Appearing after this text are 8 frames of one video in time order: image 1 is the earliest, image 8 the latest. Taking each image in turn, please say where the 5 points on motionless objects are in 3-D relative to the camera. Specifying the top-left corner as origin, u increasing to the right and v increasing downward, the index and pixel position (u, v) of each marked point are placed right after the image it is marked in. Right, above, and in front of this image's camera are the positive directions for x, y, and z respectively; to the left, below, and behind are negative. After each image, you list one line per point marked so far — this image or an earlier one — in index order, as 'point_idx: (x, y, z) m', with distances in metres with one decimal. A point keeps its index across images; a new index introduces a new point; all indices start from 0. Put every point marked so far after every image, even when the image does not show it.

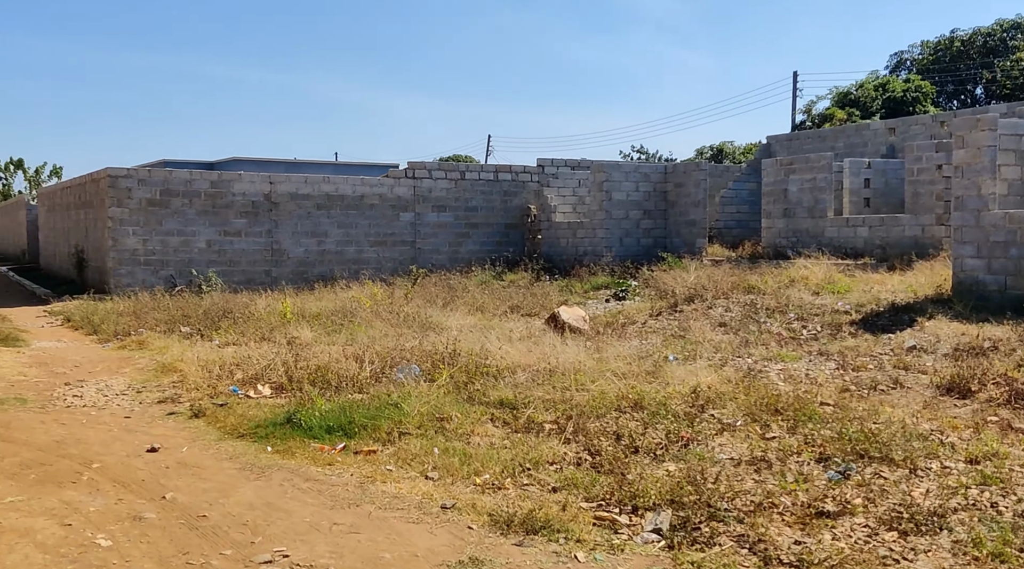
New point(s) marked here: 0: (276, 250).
0: (-4.0, +0.6, +14.9) m
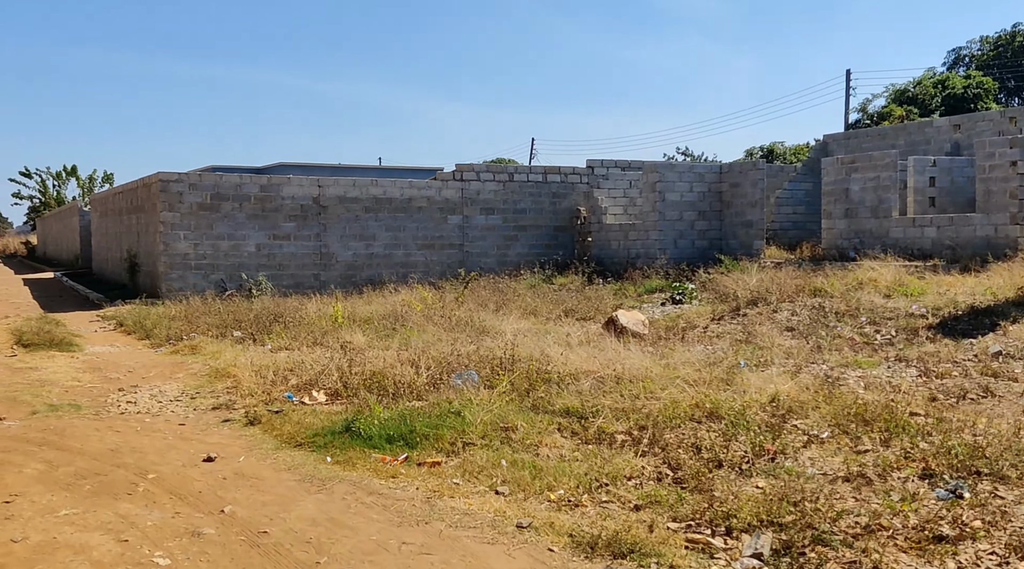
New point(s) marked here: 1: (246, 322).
0: (-3.2, +0.5, +14.8) m
1: (-3.1, -0.4, +10.2) m
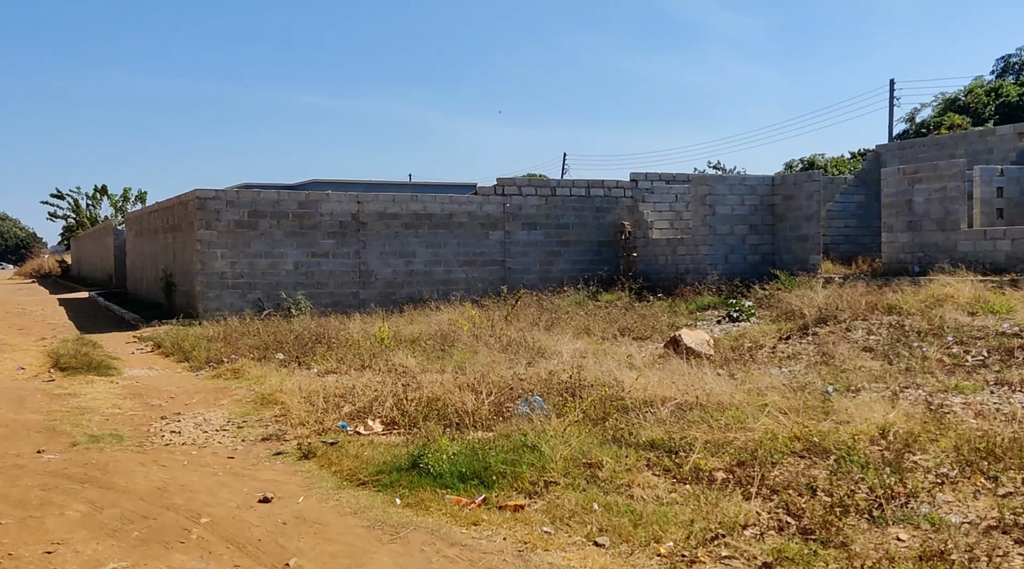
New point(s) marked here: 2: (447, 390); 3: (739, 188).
0: (-2.5, +0.2, +14.5) m
1: (-2.5, -0.7, +9.9) m
2: (-0.5, -0.8, +6.2) m
3: (+3.4, +1.5, +13.2) m
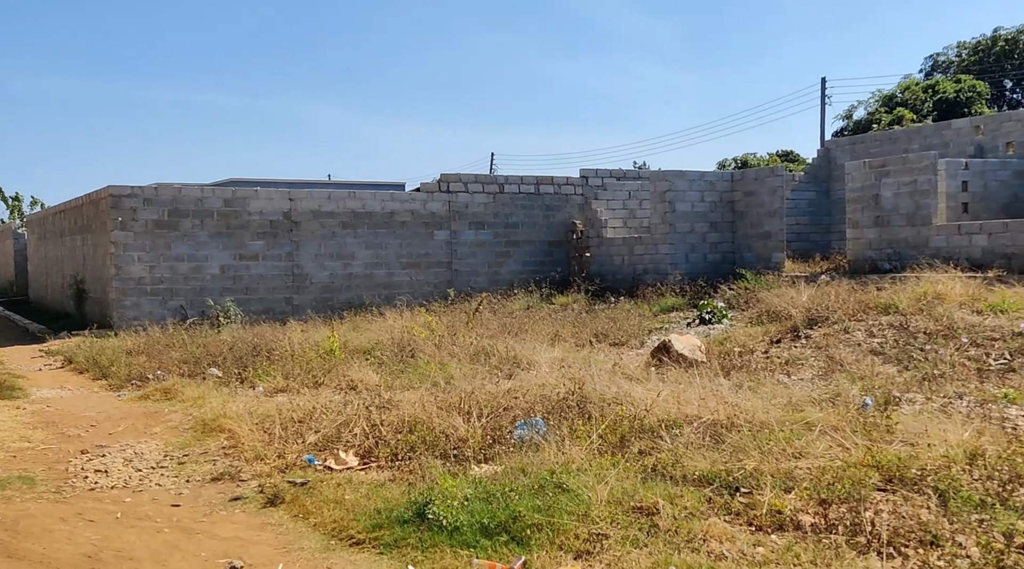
0: (-3.3, +0.2, +13.4) m
1: (-2.9, -0.7, +8.8) m
2: (-0.5, -0.8, +5.4) m
3: (+2.7, +1.5, +12.6) m
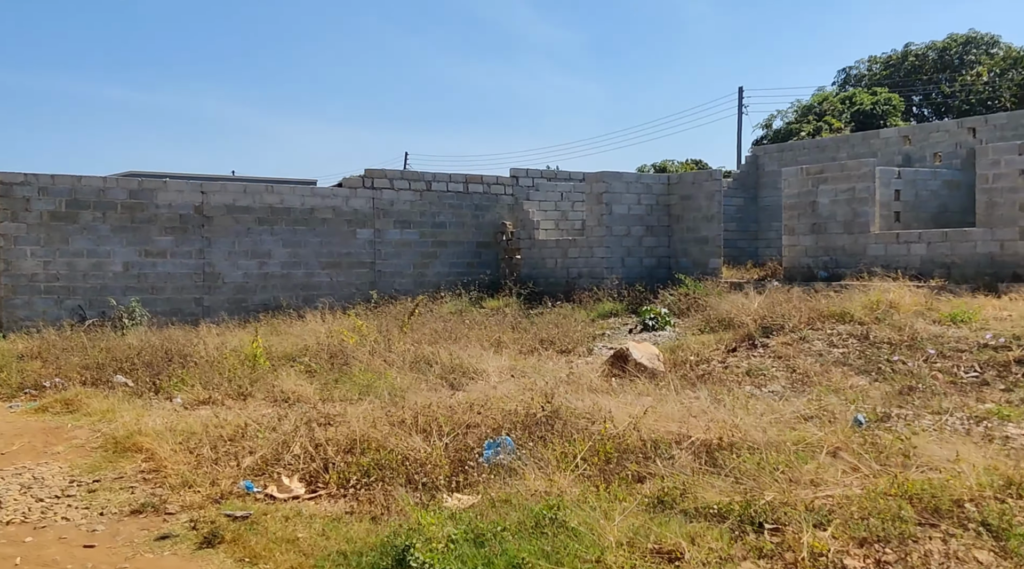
0: (-4.3, +0.2, +12.5) m
1: (-3.5, -0.7, +7.9) m
2: (-0.7, -0.8, +4.8) m
3: (+1.7, +1.4, +12.3) m
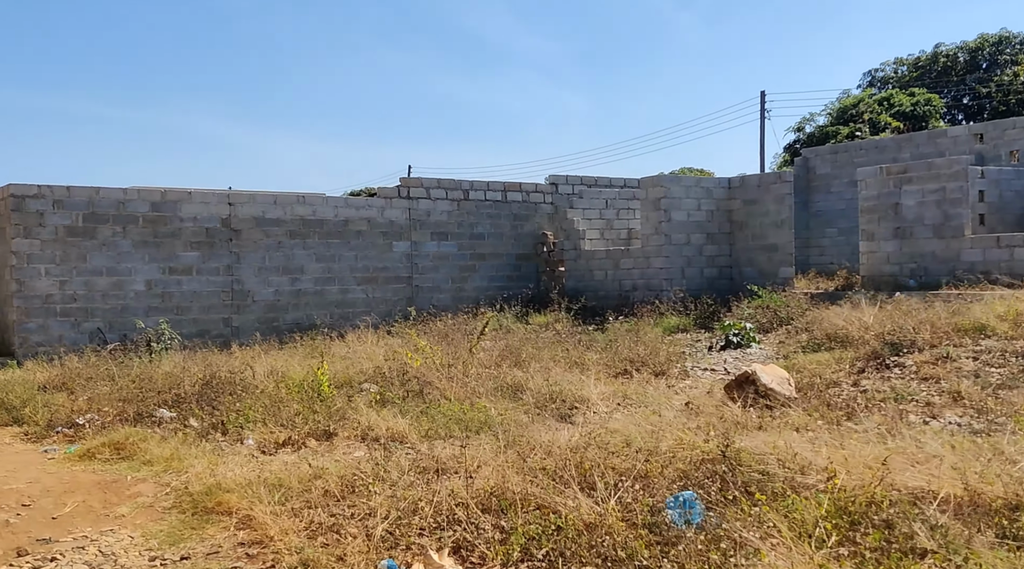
0: (-3.6, -0.1, +11.5) m
1: (-2.7, -0.9, +7.0) m
2: (+0.1, -0.9, +3.9) m
3: (+2.4, +1.2, +11.5) m
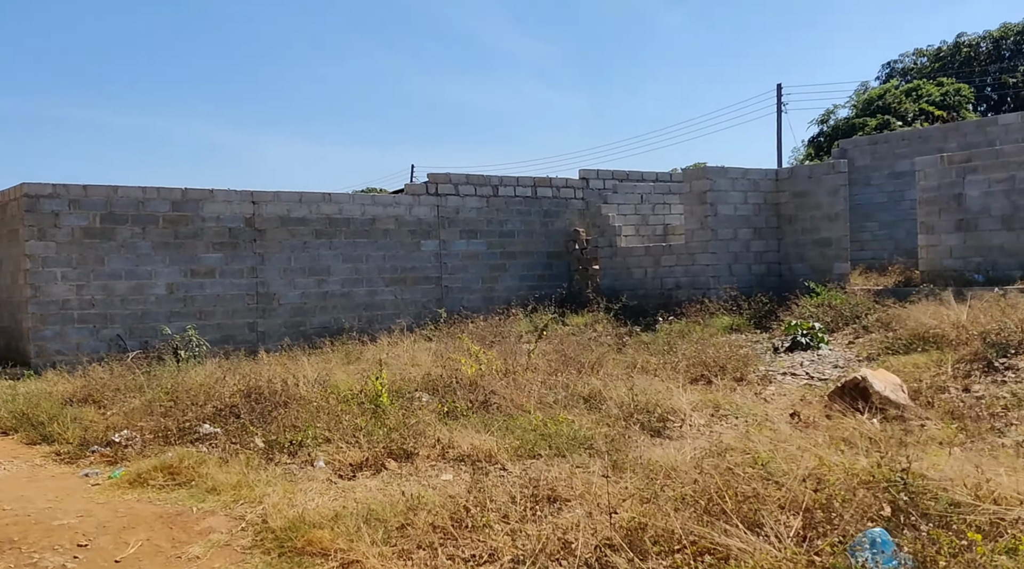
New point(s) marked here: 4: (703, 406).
0: (-3.1, -0.1, +11.0) m
1: (-2.2, -0.9, +6.4) m
2: (+0.6, -0.9, +3.3) m
3: (+2.9, +1.3, +11.0) m
4: (+1.3, -0.8, +5.7) m
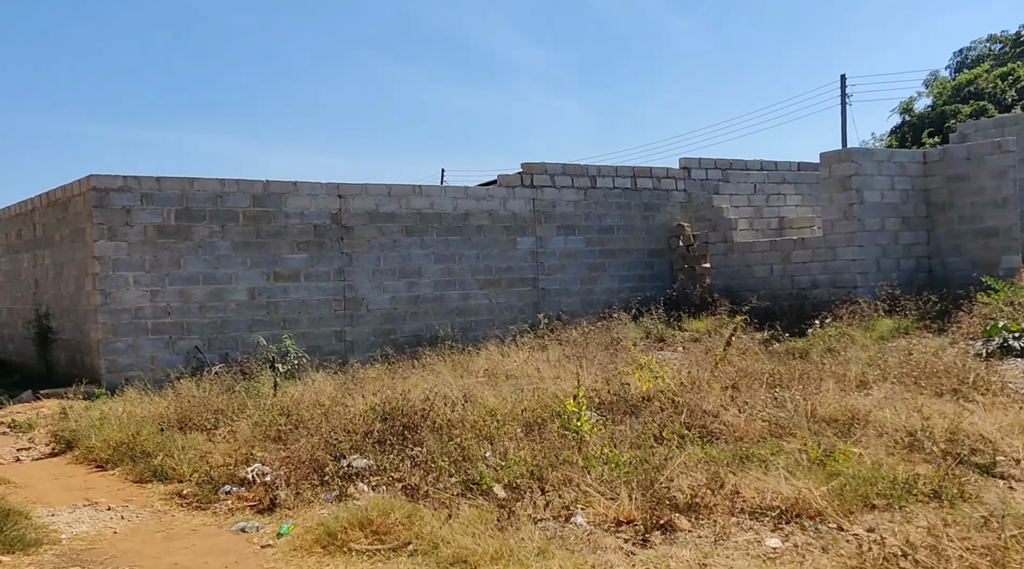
0: (-1.8, -0.2, +9.8) m
1: (-0.9, -0.9, +5.2) m
2: (+1.9, -0.8, +2.1) m
3: (+4.2, +1.3, +9.7) m
4: (+2.6, -0.7, +4.5) m
